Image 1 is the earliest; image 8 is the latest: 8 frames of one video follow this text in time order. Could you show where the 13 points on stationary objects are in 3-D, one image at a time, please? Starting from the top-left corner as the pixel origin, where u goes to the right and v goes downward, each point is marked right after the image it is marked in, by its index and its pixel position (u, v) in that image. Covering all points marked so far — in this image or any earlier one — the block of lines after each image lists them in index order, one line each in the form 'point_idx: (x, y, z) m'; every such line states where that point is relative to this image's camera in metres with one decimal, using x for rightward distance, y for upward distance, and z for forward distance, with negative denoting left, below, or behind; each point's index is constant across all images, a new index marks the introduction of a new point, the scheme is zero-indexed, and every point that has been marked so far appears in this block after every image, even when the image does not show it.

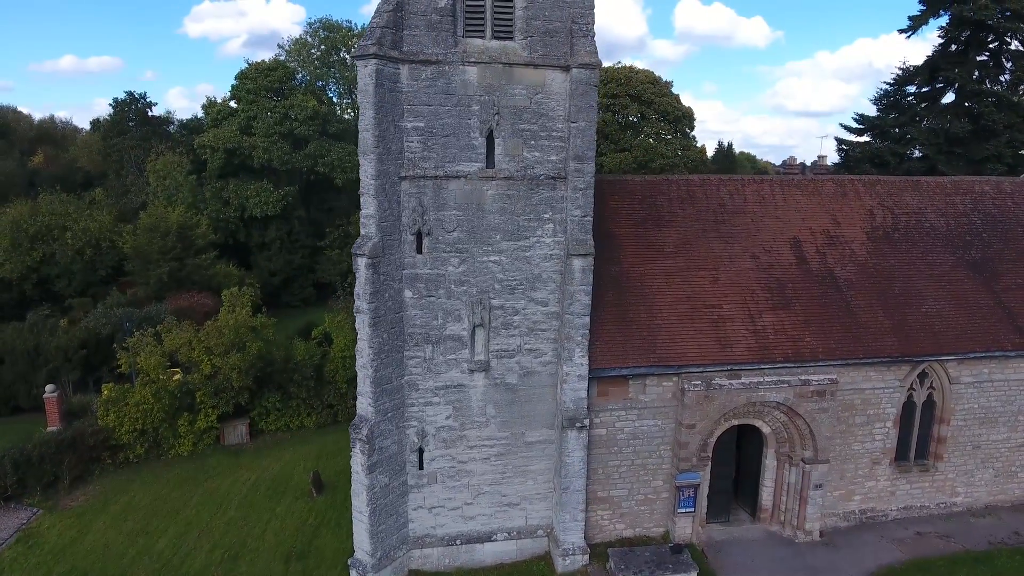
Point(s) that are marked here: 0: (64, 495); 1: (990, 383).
0: (-10.7, -5.0, +15.5) m
1: (+9.4, -1.9, +12.7) m
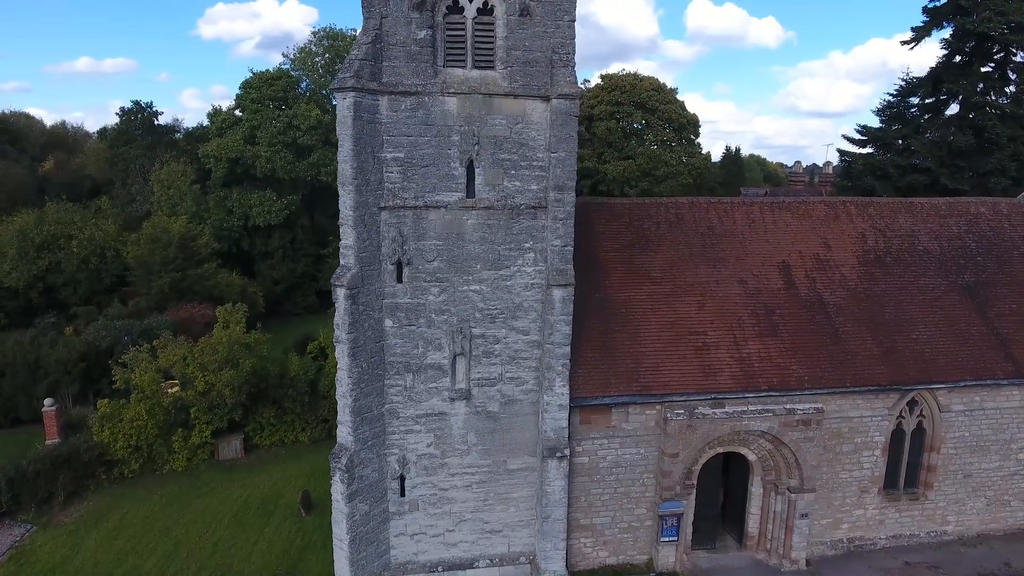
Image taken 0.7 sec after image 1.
0: (-11.0, -5.4, +15.7) m
1: (+9.1, -2.4, +12.6) m
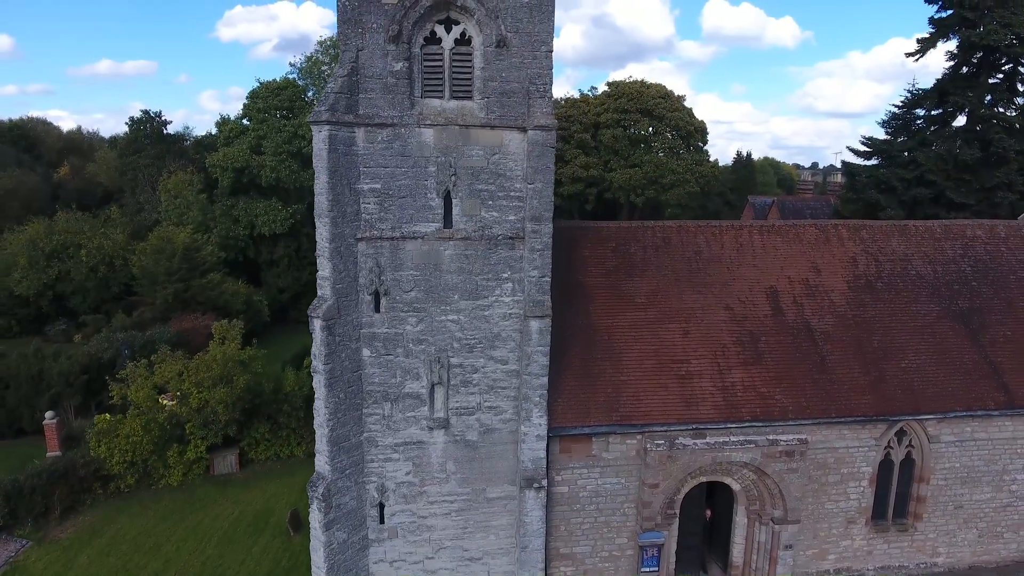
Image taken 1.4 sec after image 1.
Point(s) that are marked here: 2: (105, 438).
0: (-11.3, -5.9, +15.9) m
1: (+8.8, -2.9, +12.3) m
2: (-10.6, -3.9, +16.8) m
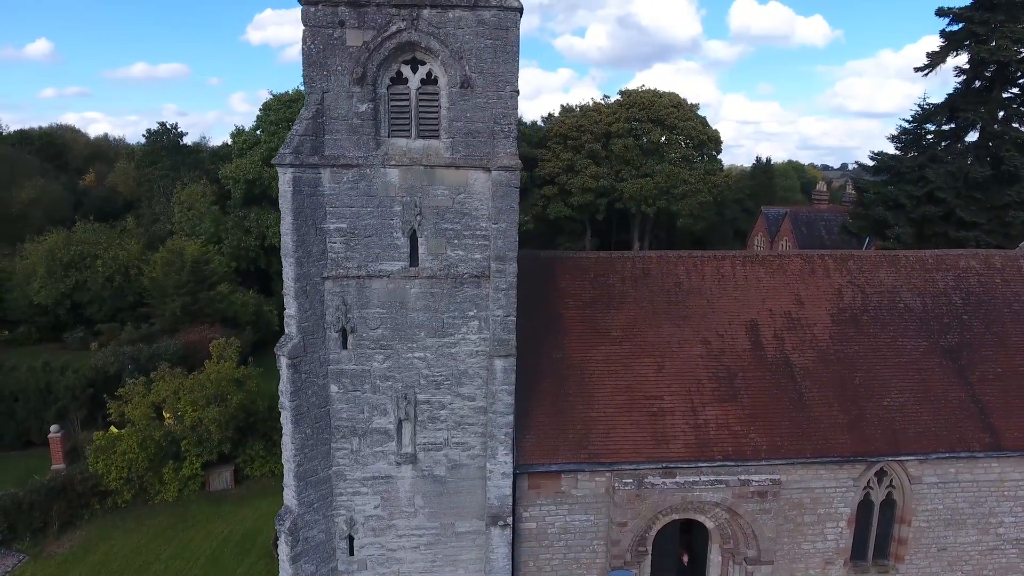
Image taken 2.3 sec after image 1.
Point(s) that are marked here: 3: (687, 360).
0: (-11.7, -6.4, +16.4) m
1: (+8.3, -3.6, +12.0) m
2: (-10.9, -4.5, +17.3) m
3: (+3.4, -1.4, +12.4) m
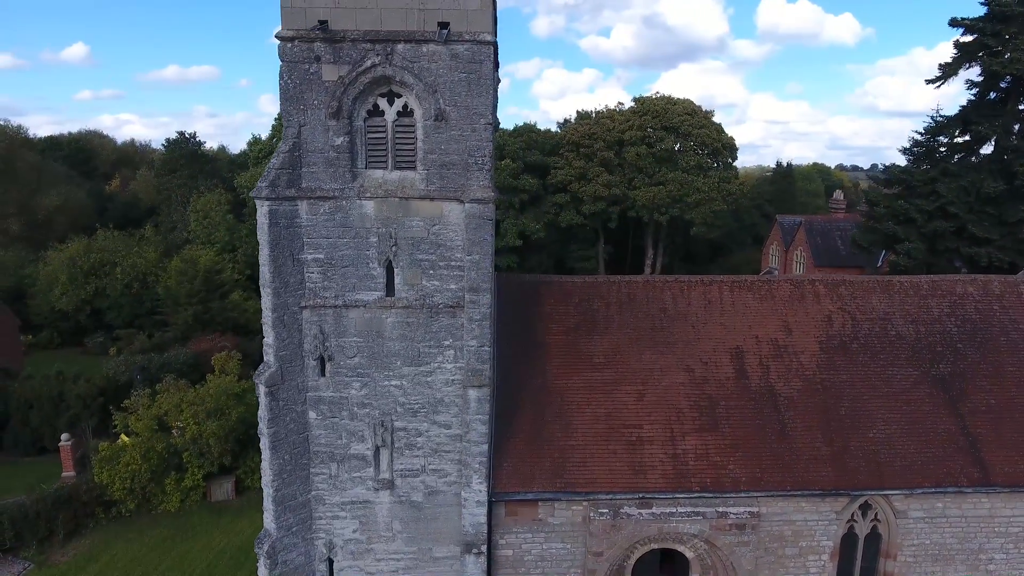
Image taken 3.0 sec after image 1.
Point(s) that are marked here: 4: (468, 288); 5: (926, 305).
0: (-11.9, -6.8, +16.9) m
1: (+7.9, -4.2, +11.8) m
2: (-11.1, -4.9, +17.8) m
3: (+3.0, -1.9, +12.3) m
4: (-0.7, 0.0, +10.6) m
5: (+8.7, -0.4, +13.6) m
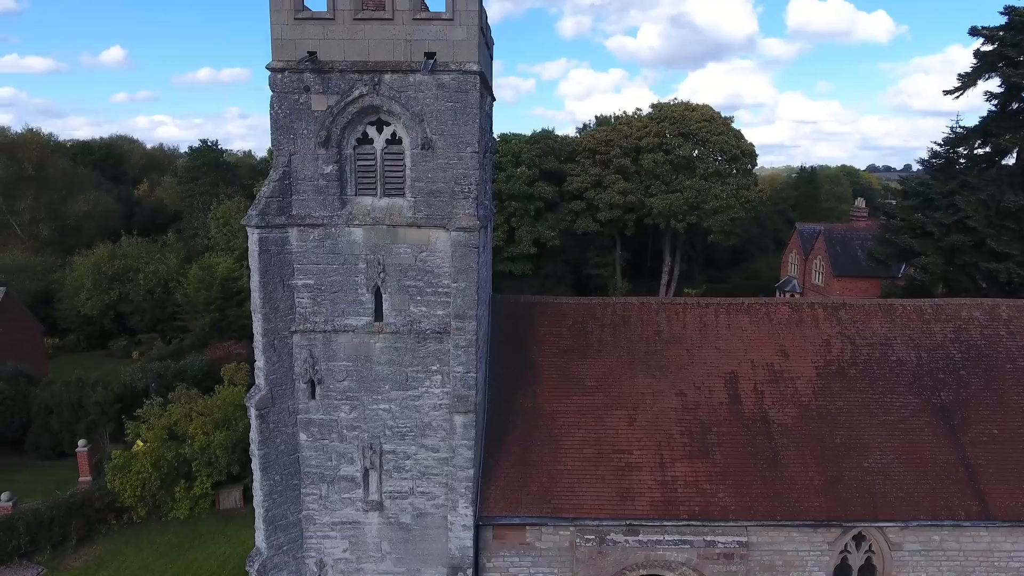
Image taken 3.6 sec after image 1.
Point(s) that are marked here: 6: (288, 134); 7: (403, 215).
0: (-11.9, -7.2, +17.4) m
1: (+7.6, -4.7, +11.5) m
2: (-11.1, -5.2, +18.3) m
3: (+2.8, -2.4, +12.3) m
4: (-0.9, -0.4, +10.6) m
5: (+8.6, -0.9, +13.3) m
6: (-3.6, +2.5, +10.4) m
7: (-1.8, +1.2, +10.6) m
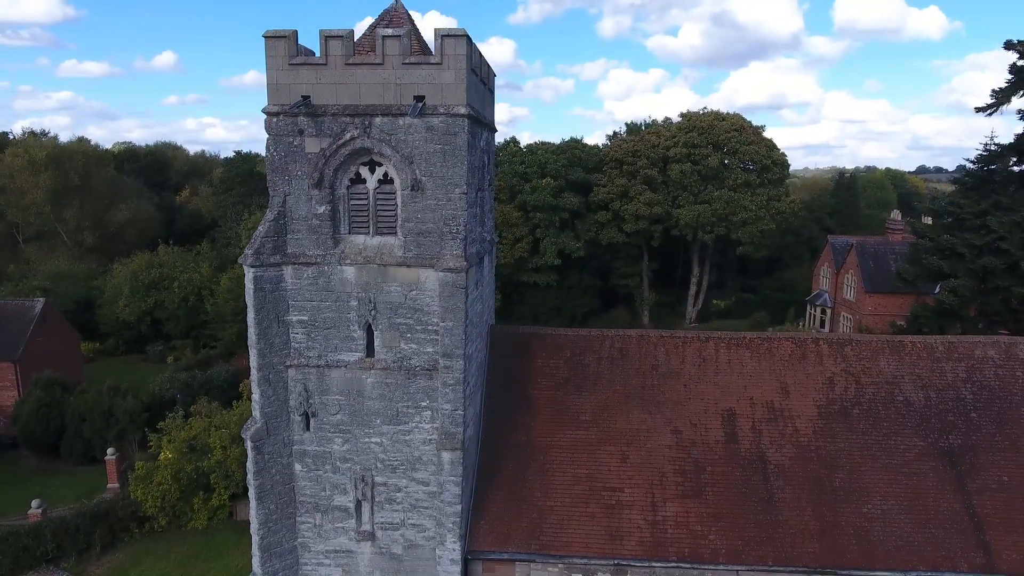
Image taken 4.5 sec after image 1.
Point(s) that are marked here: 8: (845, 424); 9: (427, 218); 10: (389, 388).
0: (-11.8, -7.7, +18.2) m
1: (+7.4, -5.4, +11.1) m
2: (-10.9, -5.8, +19.0) m
3: (+2.7, -3.1, +12.2) m
4: (-1.2, -1.1, +10.8) m
5: (+8.5, -1.6, +12.8) m
6: (-3.8, +1.9, +10.7) m
7: (-2.0, +0.6, +10.8) m
8: (+6.4, -2.6, +12.3) m
9: (-1.4, +1.2, +10.6) m
10: (-2.1, -1.7, +11.2) m
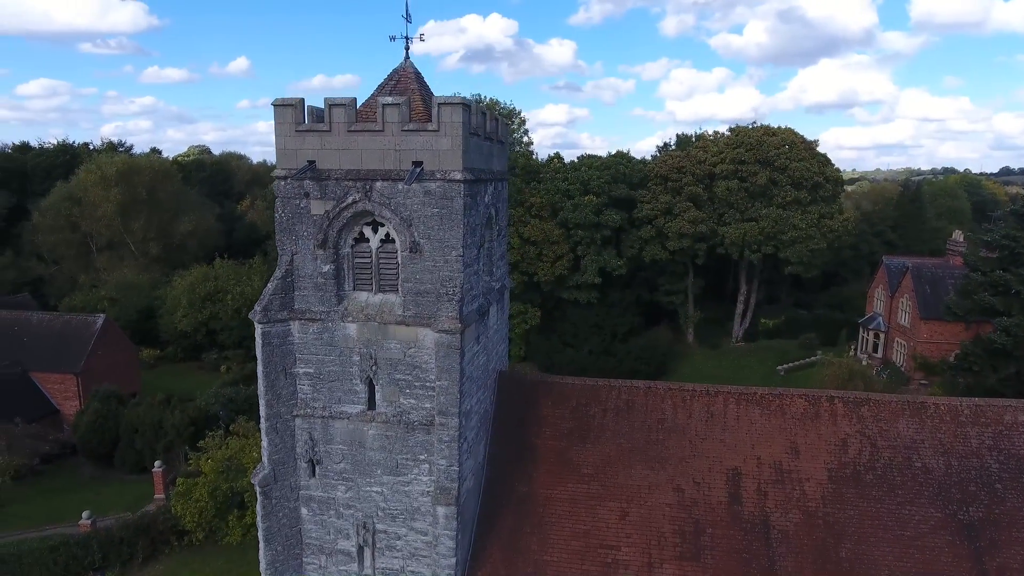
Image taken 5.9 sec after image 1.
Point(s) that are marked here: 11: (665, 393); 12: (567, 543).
0: (-11.3, -8.5, +19.4) m
1: (+7.3, -6.6, +10.6) m
2: (-10.3, -6.6, +20.1) m
3: (+2.7, -4.1, +12.1) m
4: (-1.2, -2.1, +11.0) m
5: (+8.6, -2.8, +12.2) m
6: (-3.8, +0.9, +11.1) m
7: (-2.0, -0.4, +11.1) m
8: (+6.4, -3.7, +11.9) m
9: (-1.5, +0.2, +10.9) m
10: (-2.2, -2.7, +11.5) m
11: (+3.2, -2.1, +13.2) m
12: (+1.0, -4.7, +11.9) m
